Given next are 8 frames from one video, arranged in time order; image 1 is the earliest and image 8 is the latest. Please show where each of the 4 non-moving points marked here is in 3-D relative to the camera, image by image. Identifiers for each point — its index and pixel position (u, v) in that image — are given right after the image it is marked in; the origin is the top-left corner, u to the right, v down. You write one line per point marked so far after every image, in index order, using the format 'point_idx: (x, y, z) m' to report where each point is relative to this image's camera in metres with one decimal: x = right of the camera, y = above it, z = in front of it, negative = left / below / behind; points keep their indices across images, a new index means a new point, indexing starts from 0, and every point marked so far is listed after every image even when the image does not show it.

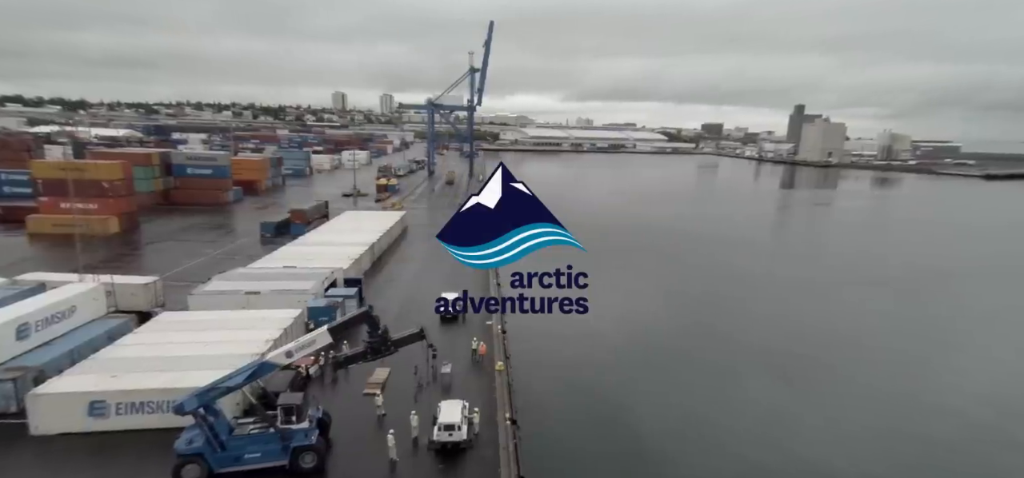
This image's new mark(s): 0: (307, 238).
0: (-5.2, +0.1, +12.6) m
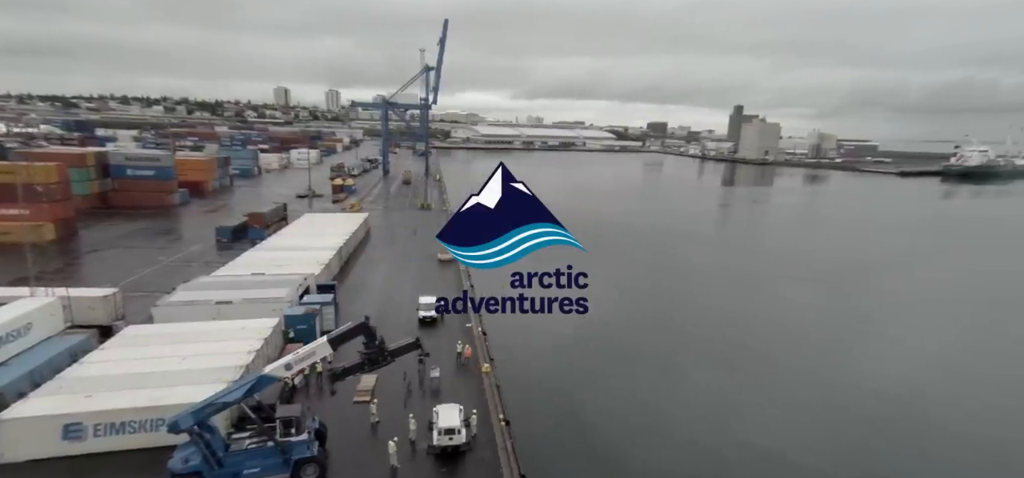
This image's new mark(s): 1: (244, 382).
0: (-6.0, 0.0, +12.2) m
1: (-2.4, -1.3, +4.4) m
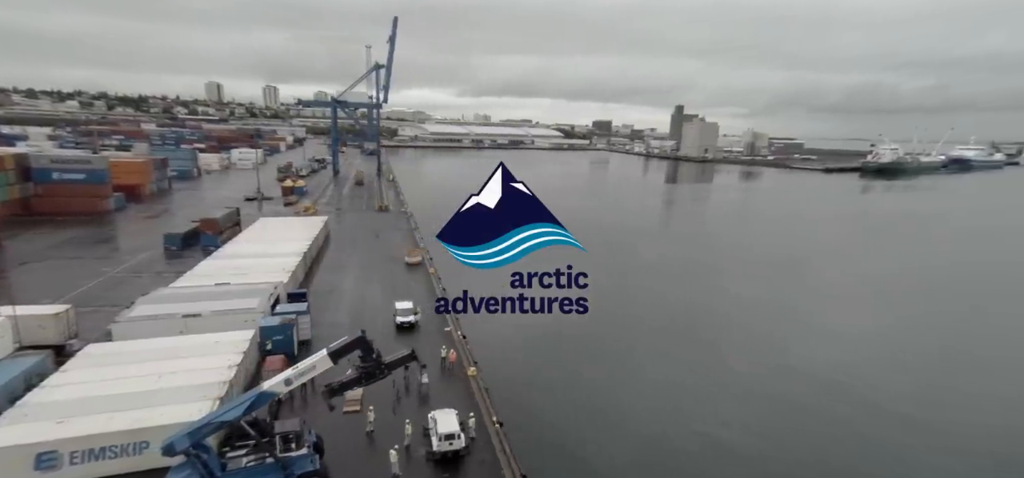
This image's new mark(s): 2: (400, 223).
0: (-6.8, -0.2, +11.7) m
1: (-2.3, -1.4, +4.3) m
2: (-4.4, +0.7, +18.9) m
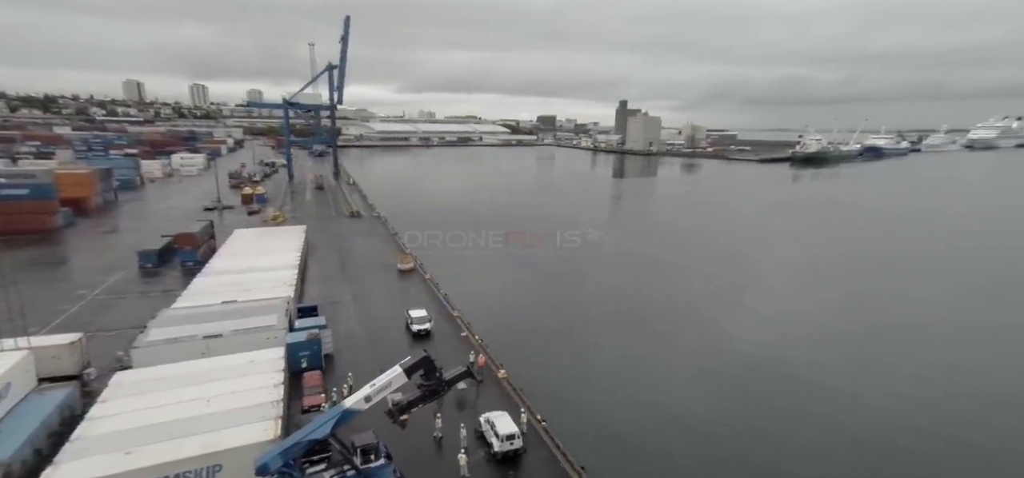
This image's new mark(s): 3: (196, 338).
0: (-6.9, -0.6, +11.4) m
1: (-1.7, -1.6, +4.5) m
2: (-5.3, +0.4, +18.8) m
3: (-4.6, -1.4, +7.0) m
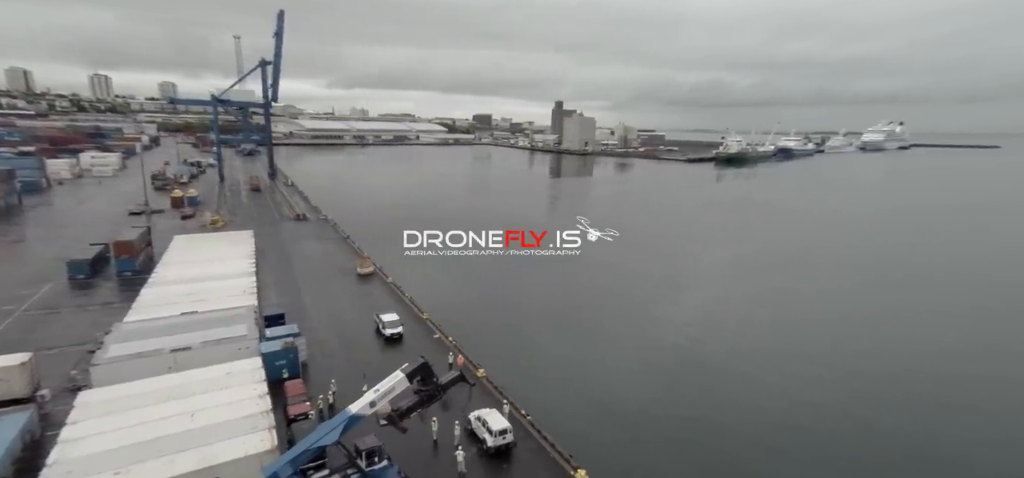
0: (-7.8, -0.7, +10.8) m
1: (-1.7, -1.7, +4.6) m
2: (-7.1, +0.3, +18.4) m
3: (-4.8, -1.6, +6.8) m
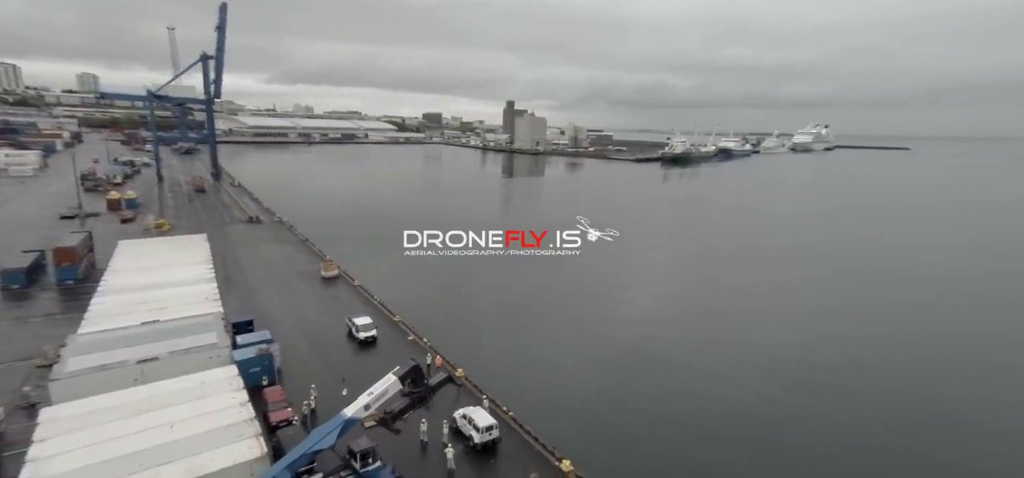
0: (-8.4, -0.9, +10.2) m
1: (-1.8, -1.8, +4.6) m
2: (-8.5, +0.2, +17.8) m
3: (-5.1, -1.6, +6.5) m
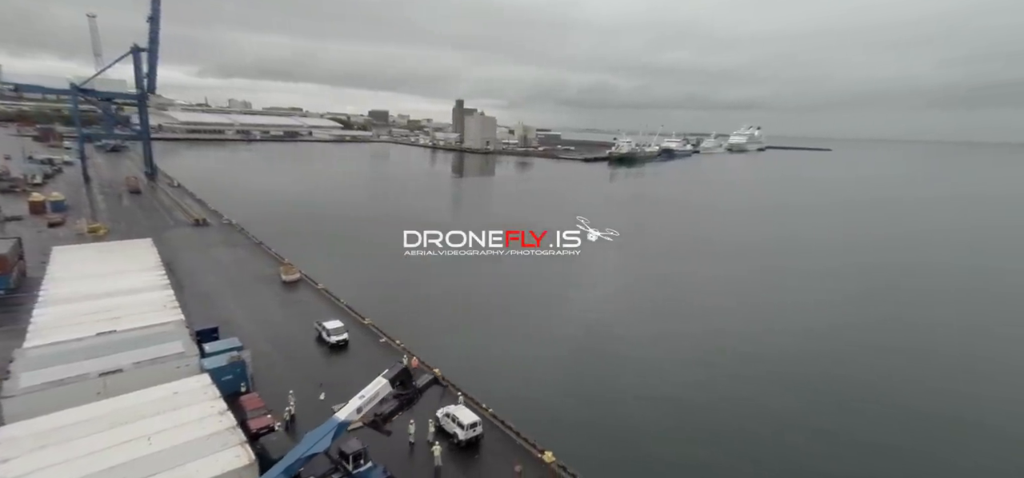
0: (-9.0, -1.0, +9.6) m
1: (-1.9, -1.8, +4.7) m
2: (-9.9, +0.1, +17.1) m
3: (-5.4, -1.7, +6.2) m
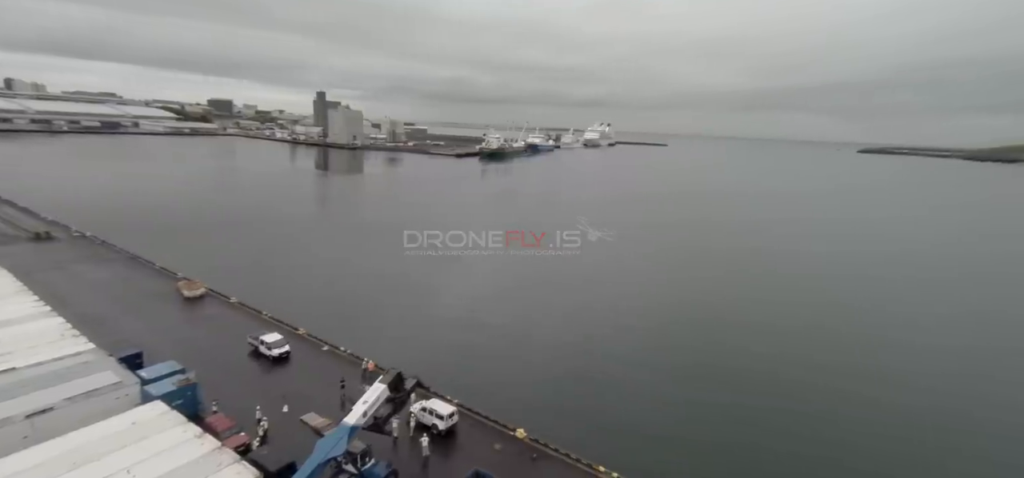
0: (-10.0, -1.4, +7.8) m
1: (-1.8, -2.0, +4.9) m
2: (-12.8, -0.4, +14.9) m
3: (-5.6, -2.0, +5.5) m
